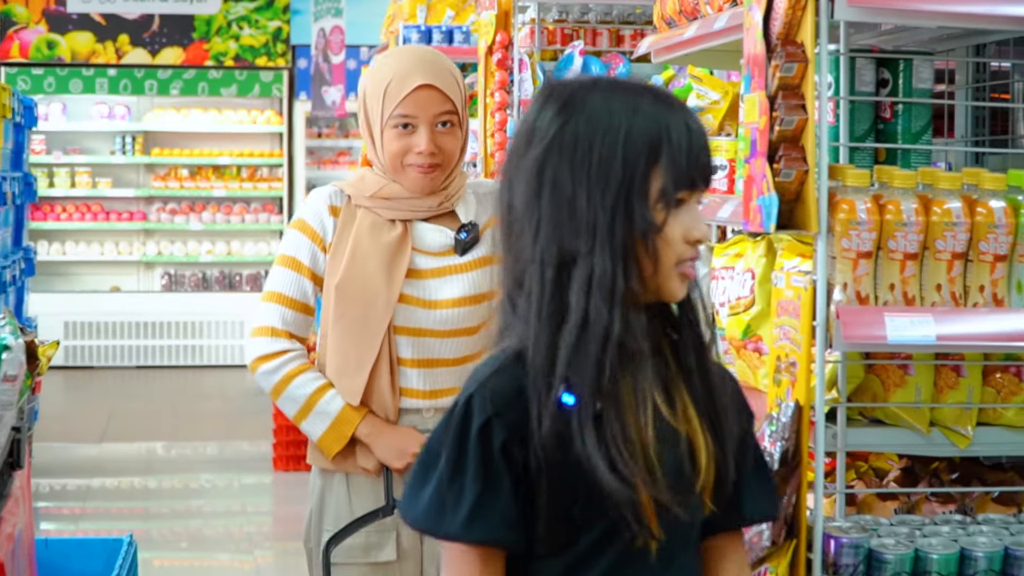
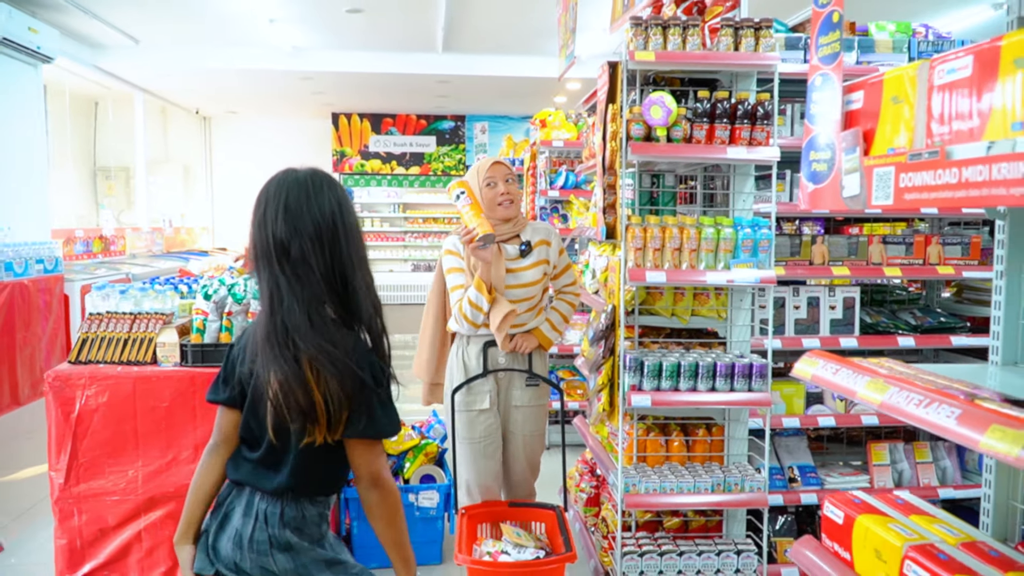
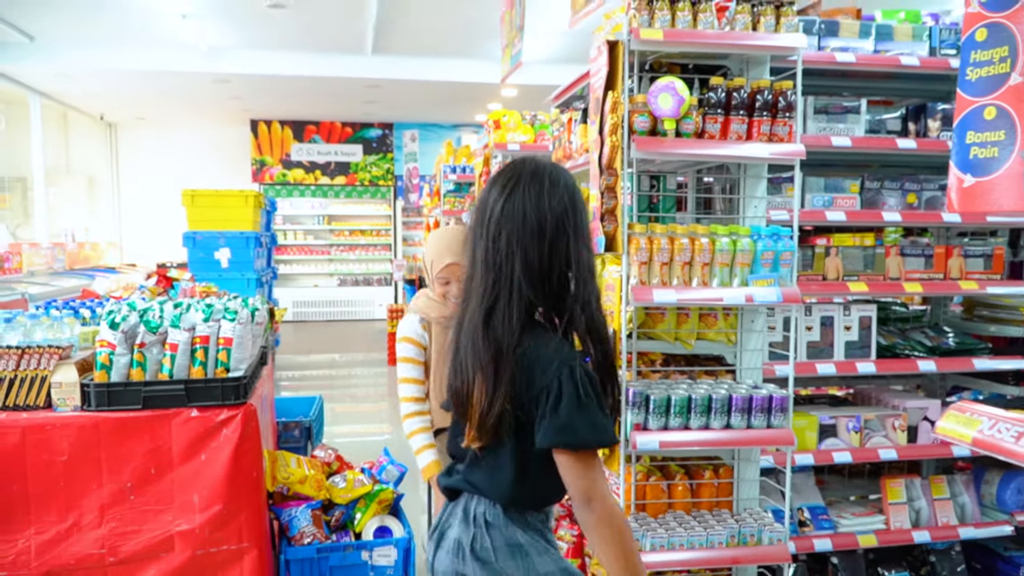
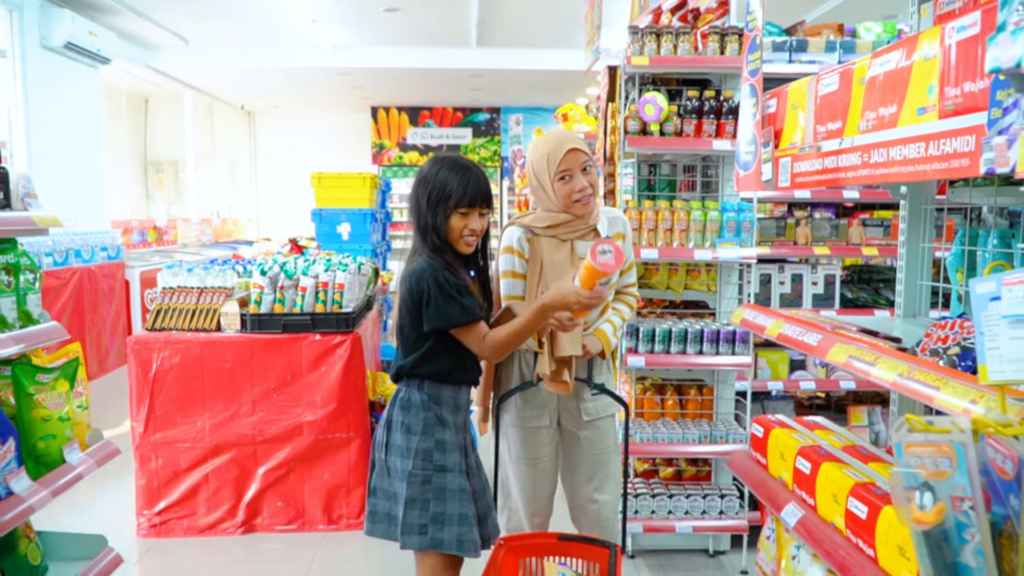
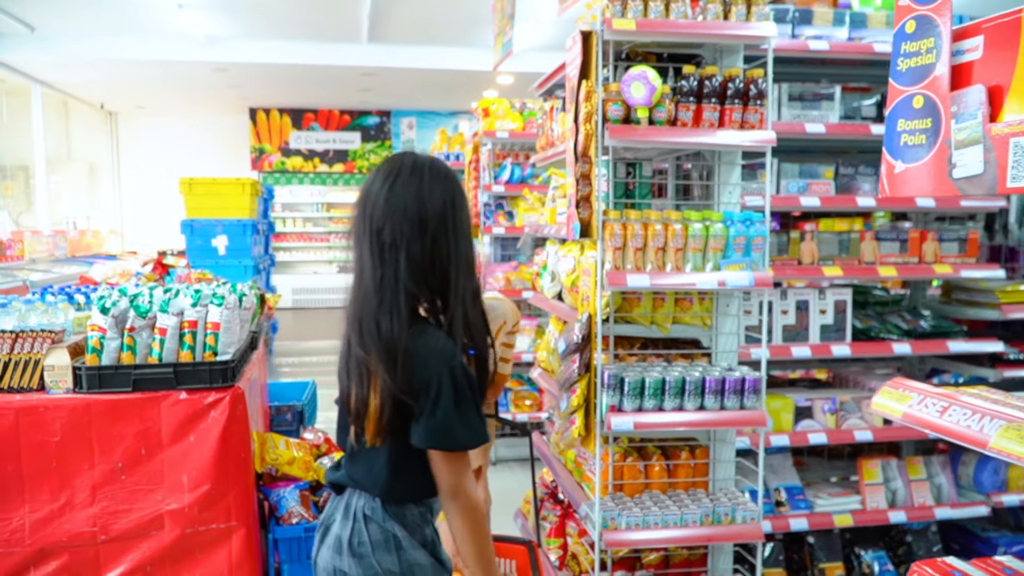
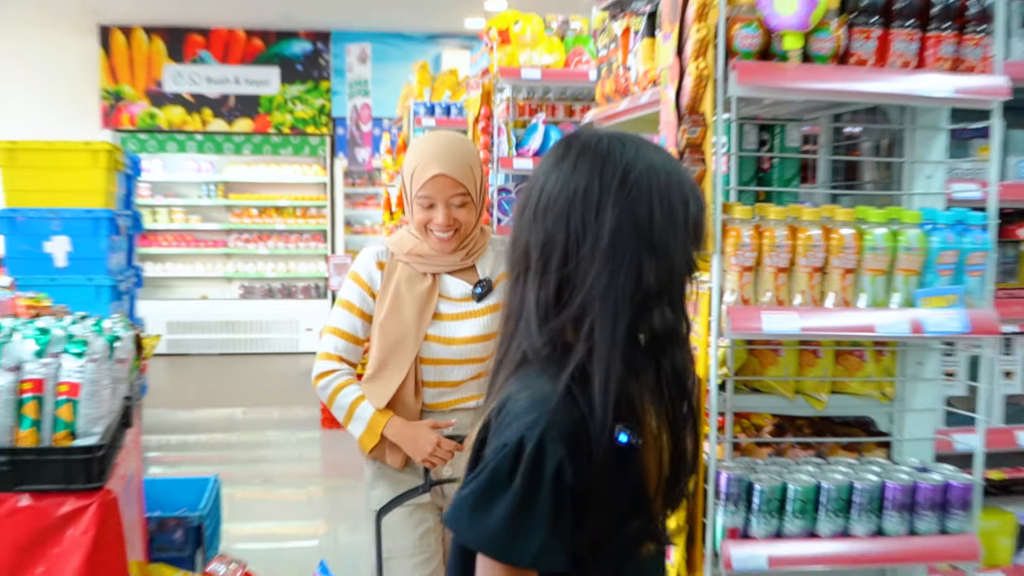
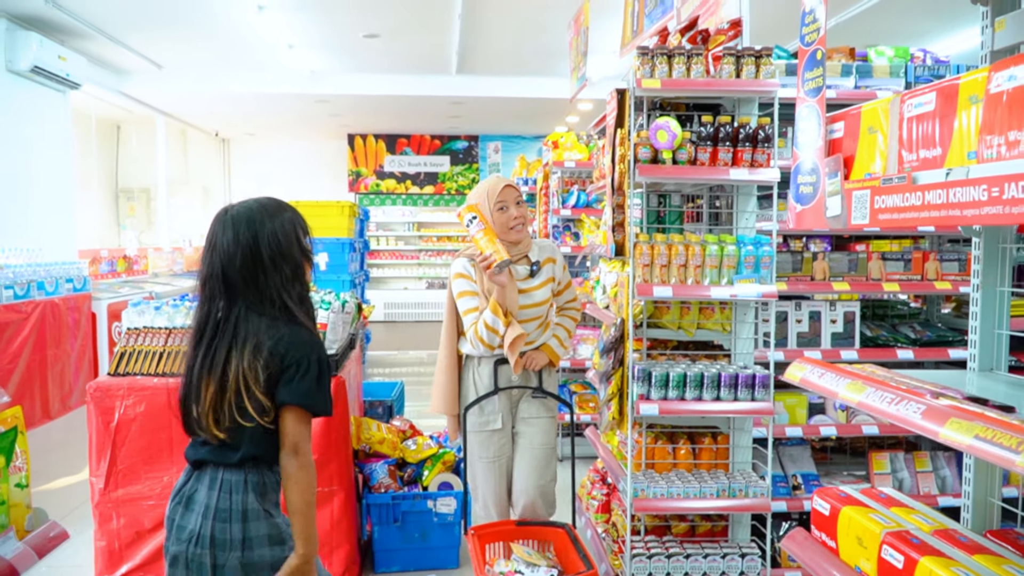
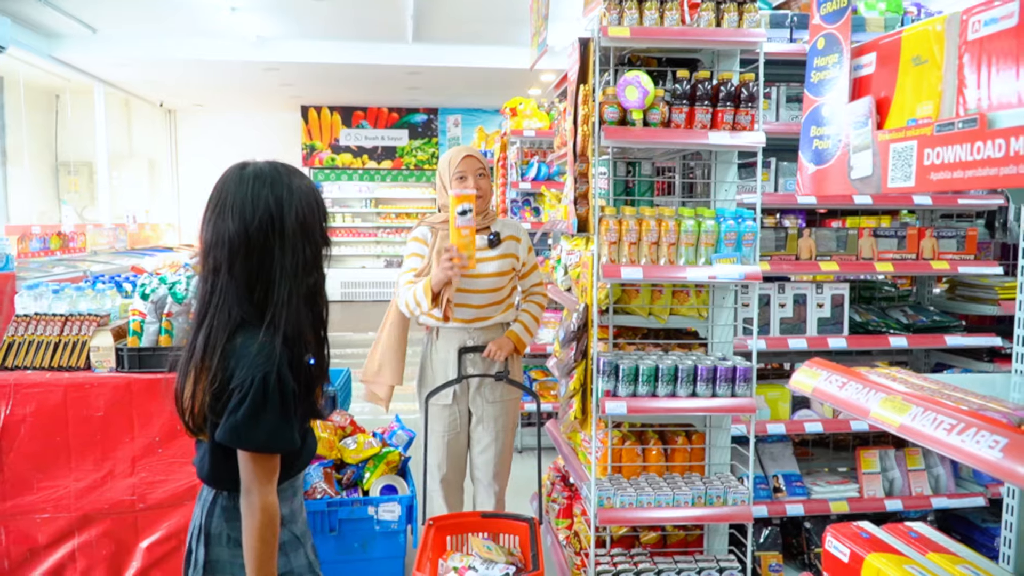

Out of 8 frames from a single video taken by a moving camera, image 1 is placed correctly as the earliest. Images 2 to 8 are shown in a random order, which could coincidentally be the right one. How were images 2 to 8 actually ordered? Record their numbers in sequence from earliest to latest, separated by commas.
6, 3, 5, 8, 2, 7, 4
